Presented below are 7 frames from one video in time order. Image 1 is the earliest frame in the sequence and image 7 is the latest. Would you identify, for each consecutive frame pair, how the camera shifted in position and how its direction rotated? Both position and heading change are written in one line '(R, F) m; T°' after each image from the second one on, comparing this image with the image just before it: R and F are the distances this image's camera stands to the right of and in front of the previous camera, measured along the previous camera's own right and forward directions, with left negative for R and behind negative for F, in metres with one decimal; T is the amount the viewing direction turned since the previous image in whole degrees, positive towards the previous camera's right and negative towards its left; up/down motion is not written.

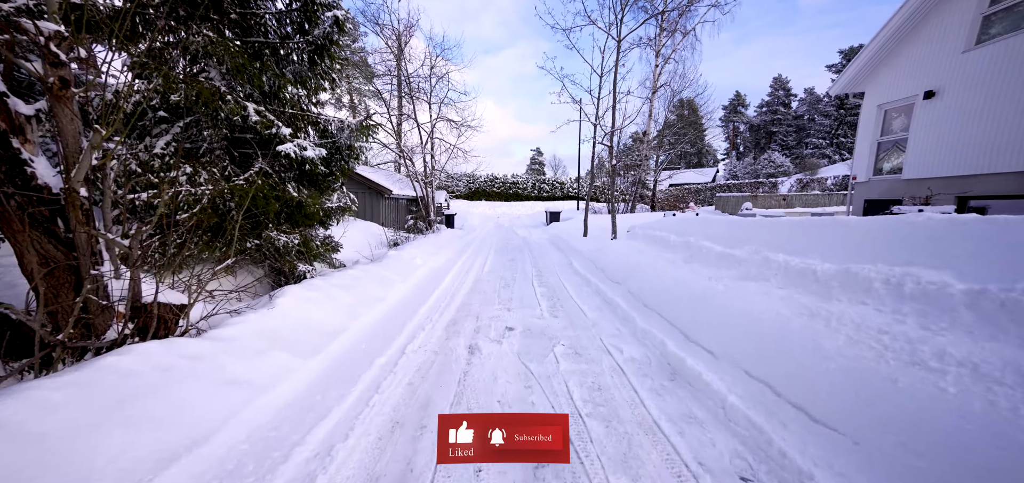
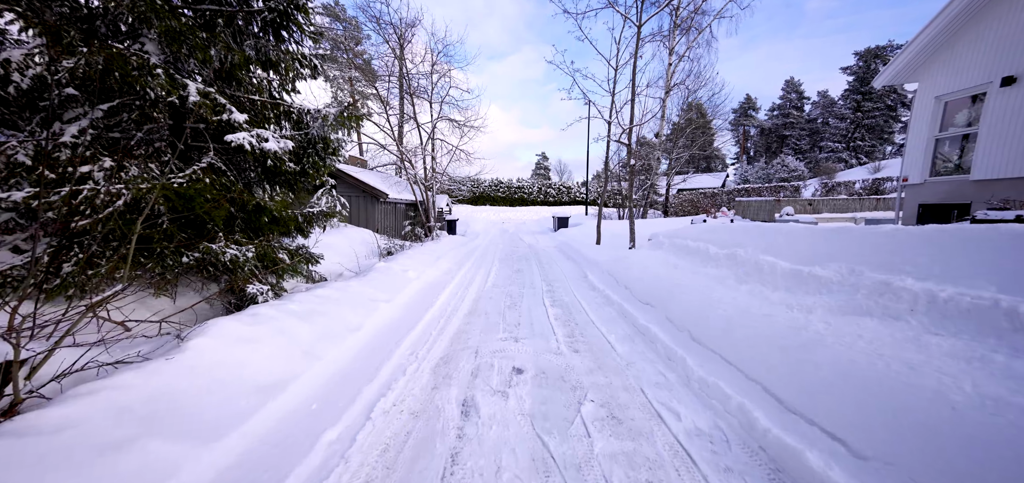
(0.0, +0.9) m; -1°
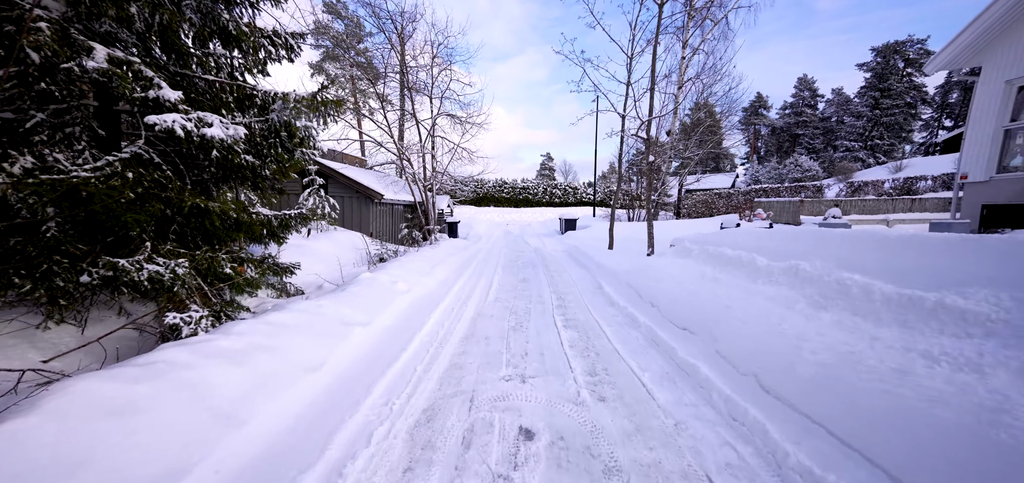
(0.0, +0.8) m; -1°
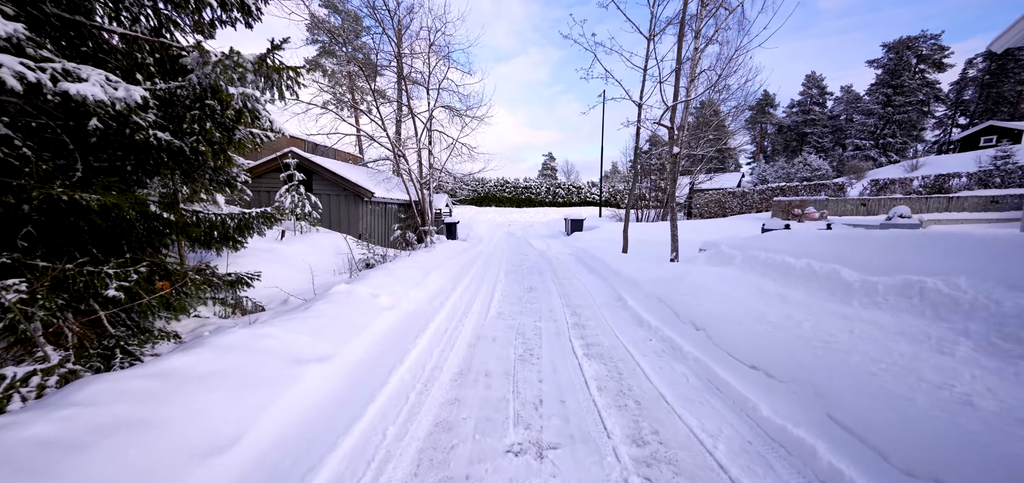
(-0.1, +0.9) m; 0°
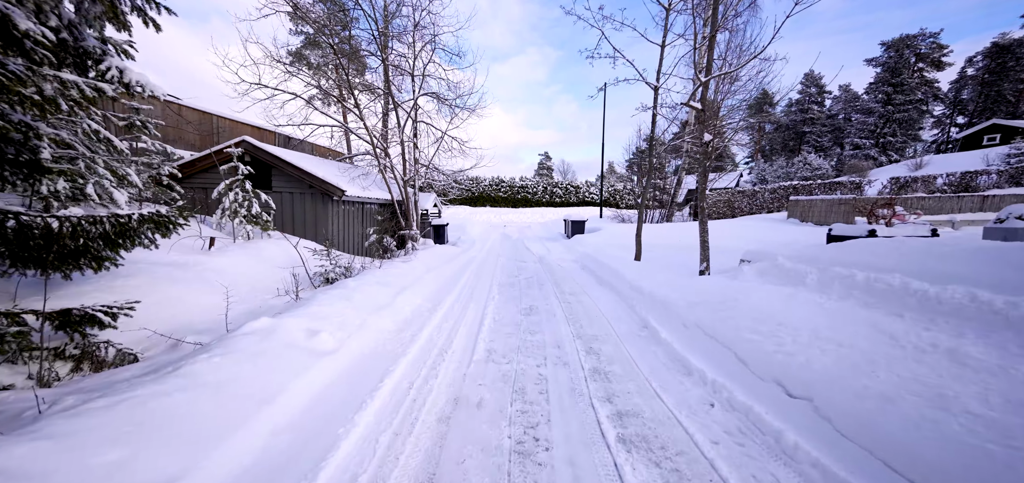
(0.0, +1.3) m; +1°
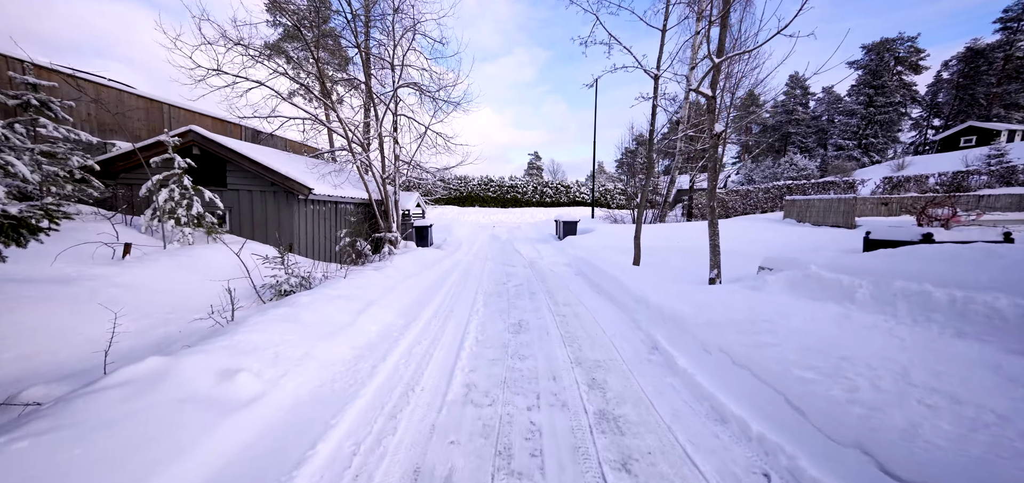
(+0.1, +0.8) m; +2°
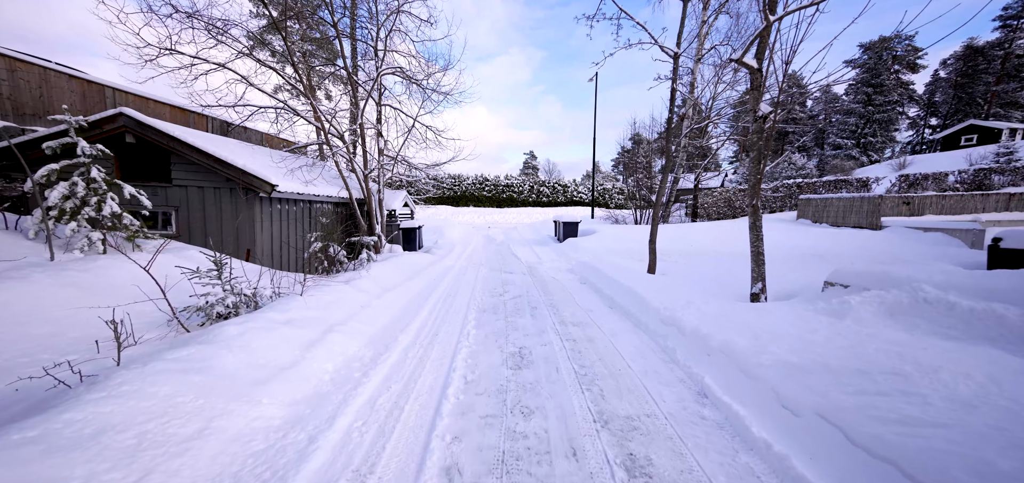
(0.0, +1.0) m; +1°
